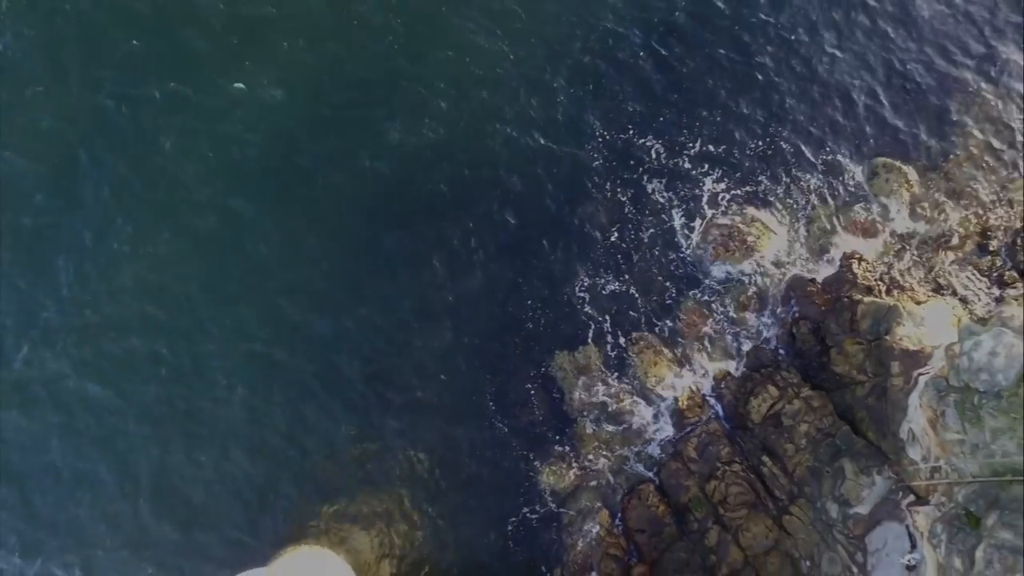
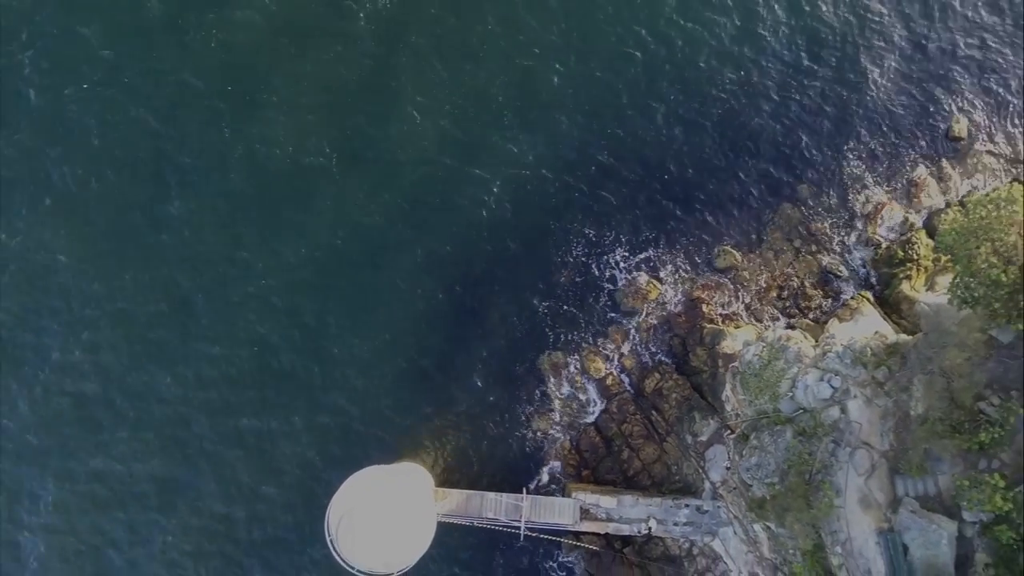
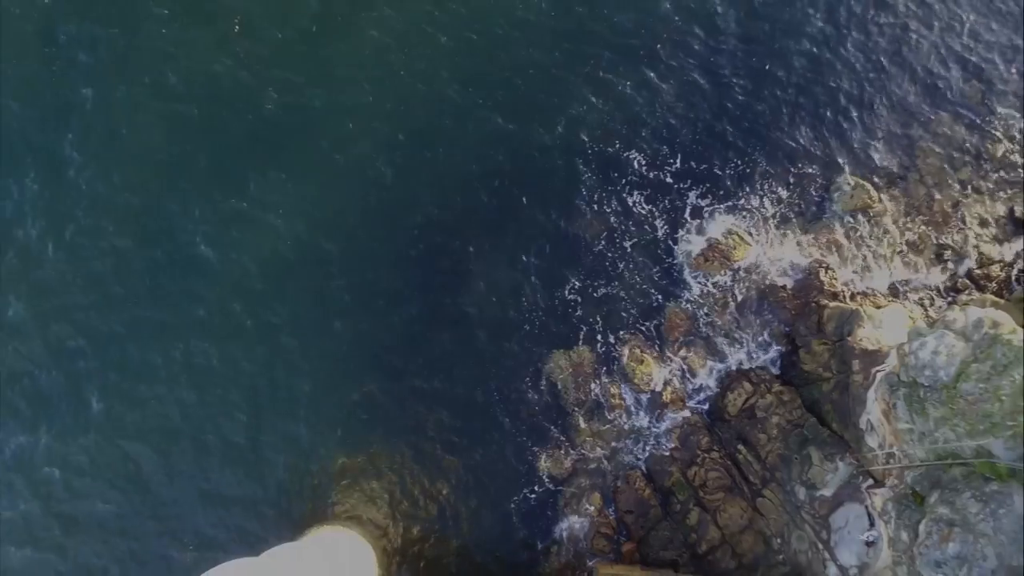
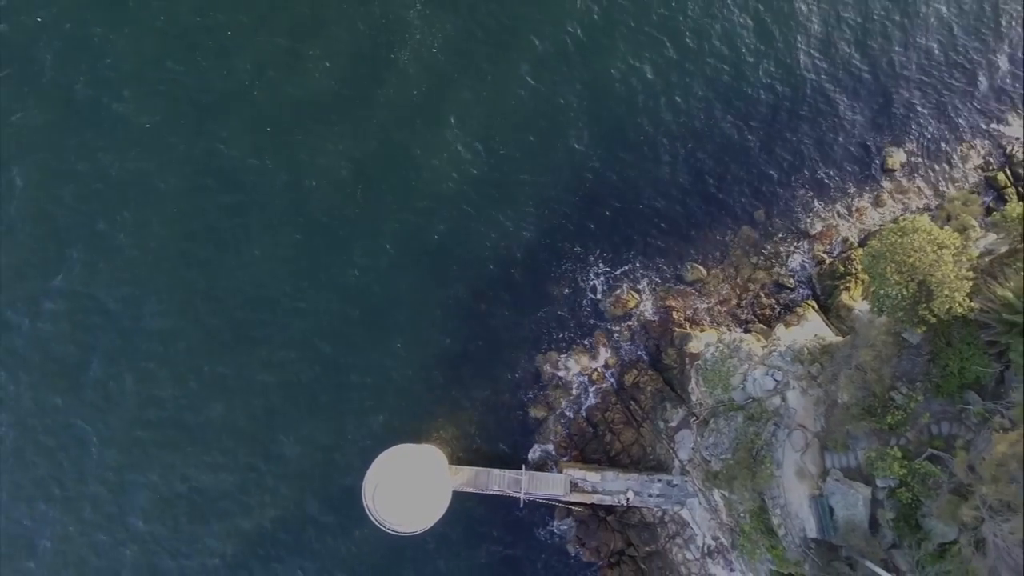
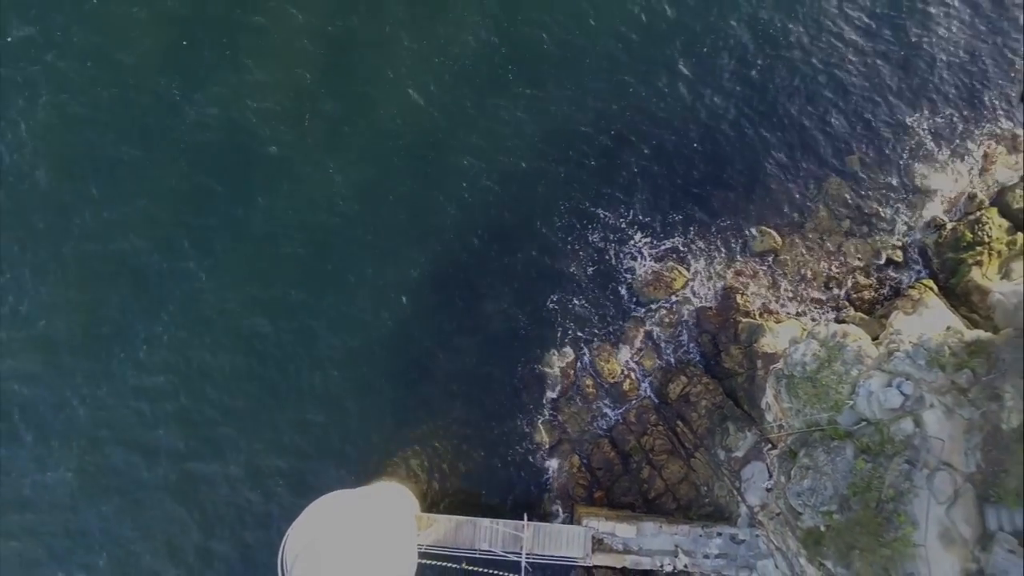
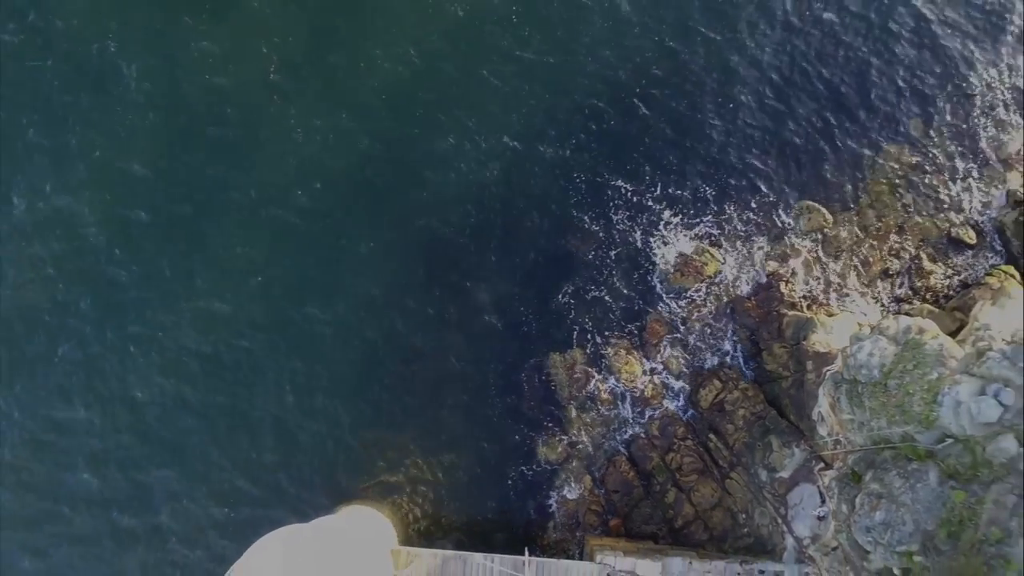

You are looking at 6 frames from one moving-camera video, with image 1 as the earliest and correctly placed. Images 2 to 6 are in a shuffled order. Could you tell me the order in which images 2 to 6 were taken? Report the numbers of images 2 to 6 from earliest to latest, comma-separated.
3, 6, 5, 2, 4
